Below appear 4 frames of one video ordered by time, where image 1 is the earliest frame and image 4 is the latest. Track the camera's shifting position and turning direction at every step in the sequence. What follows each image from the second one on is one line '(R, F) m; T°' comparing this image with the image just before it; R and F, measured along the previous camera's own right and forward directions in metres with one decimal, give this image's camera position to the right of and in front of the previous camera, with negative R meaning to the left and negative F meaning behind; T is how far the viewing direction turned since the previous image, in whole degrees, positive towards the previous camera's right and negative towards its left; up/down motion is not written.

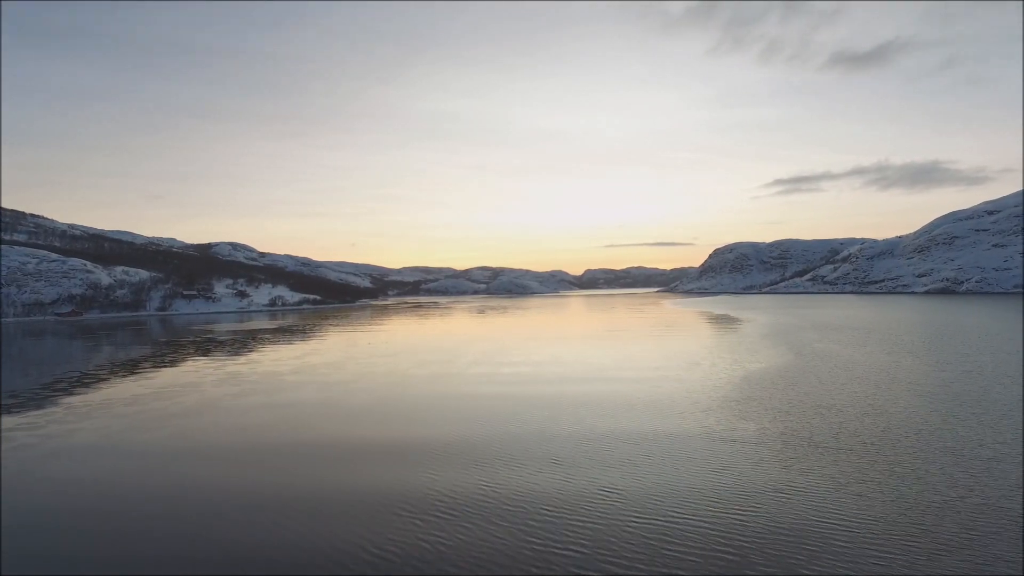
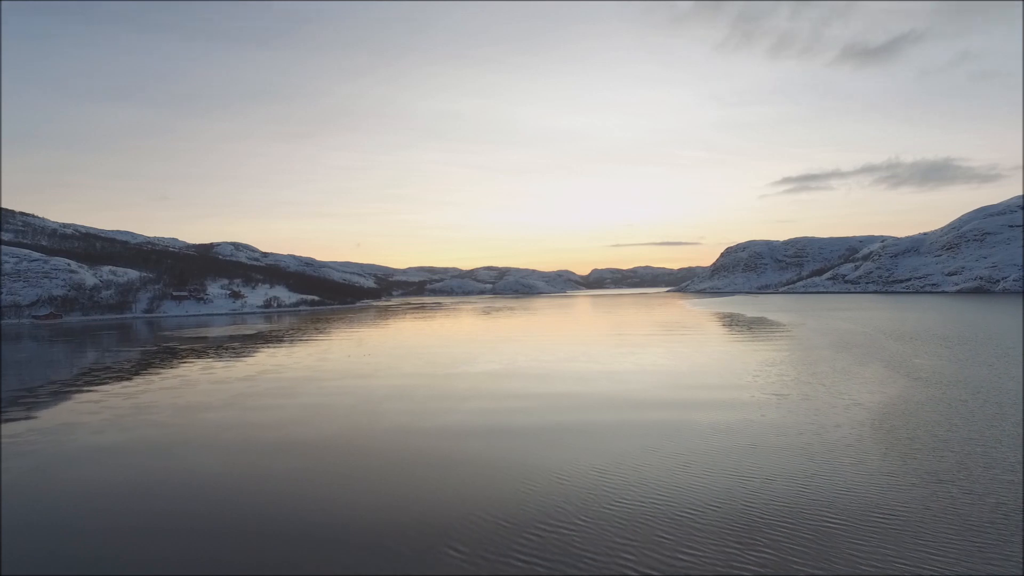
(-0.1, +2.4) m; -1°
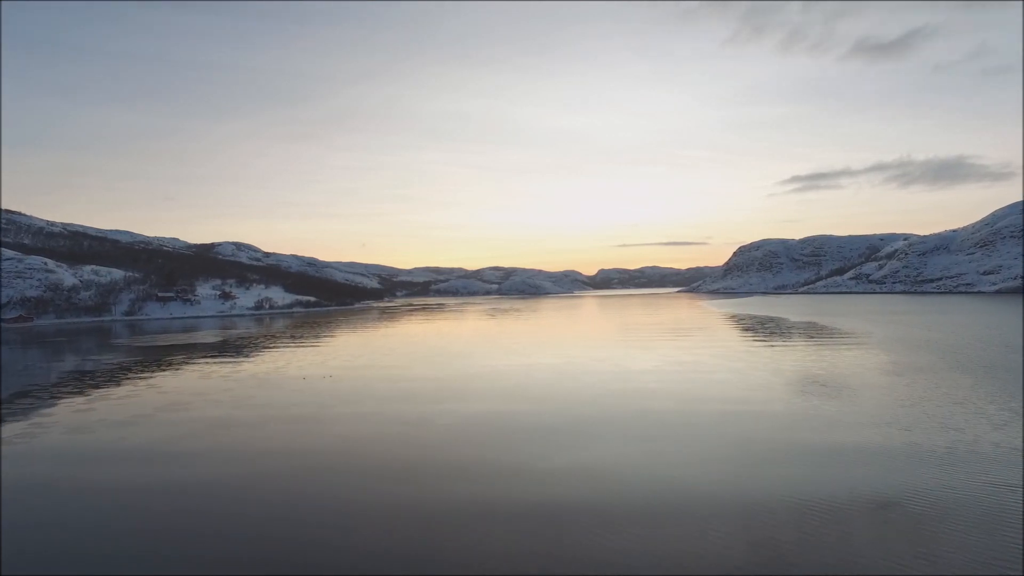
(-0.1, +2.7) m; -1°
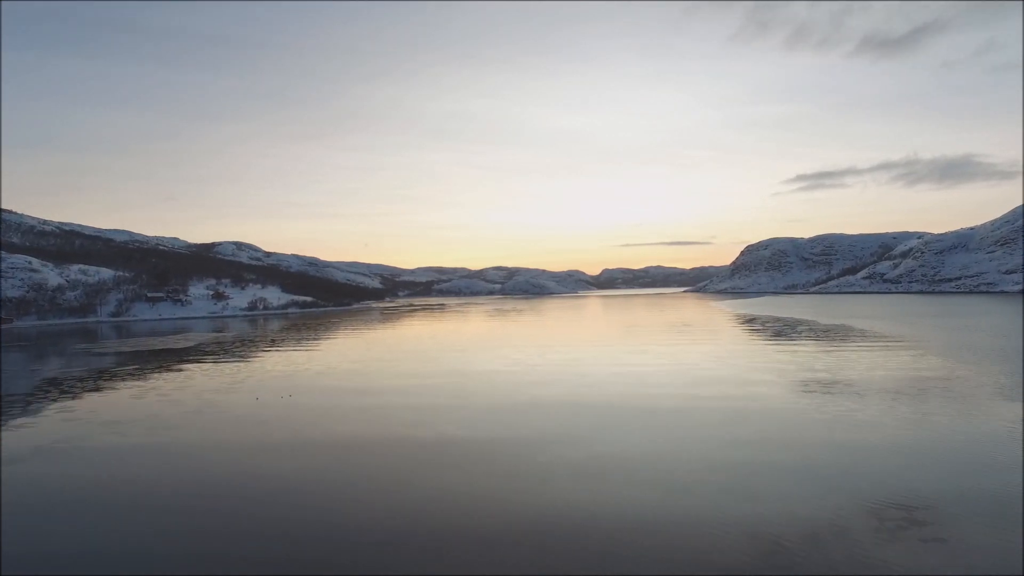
(0.0, +1.6) m; 0°
